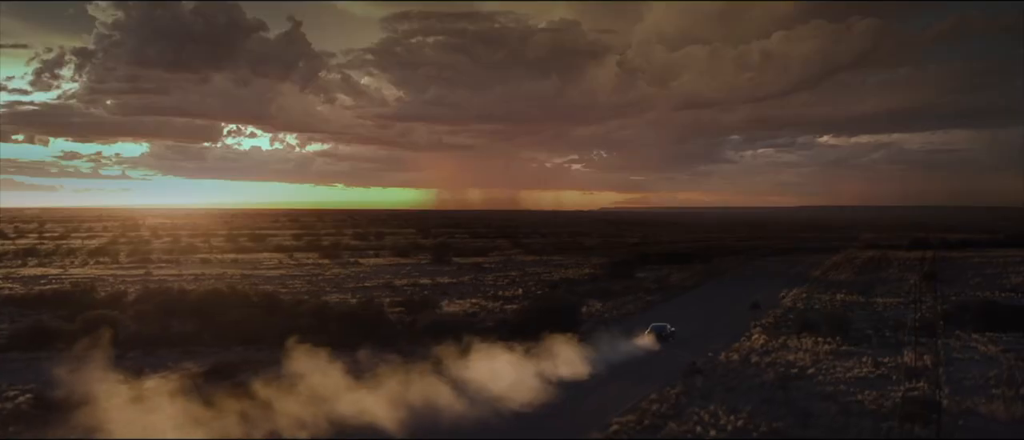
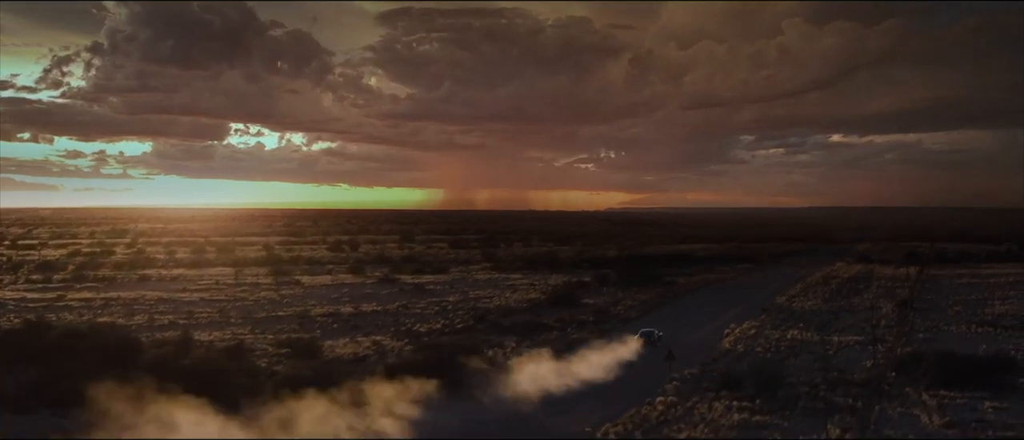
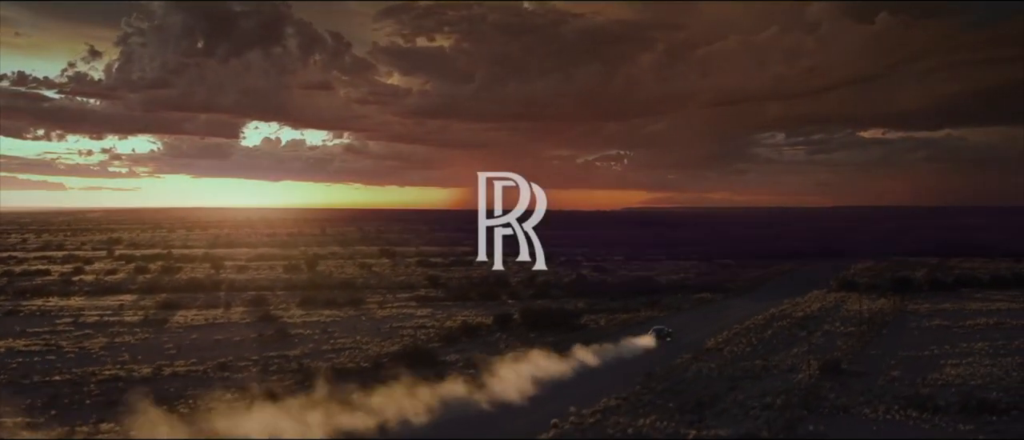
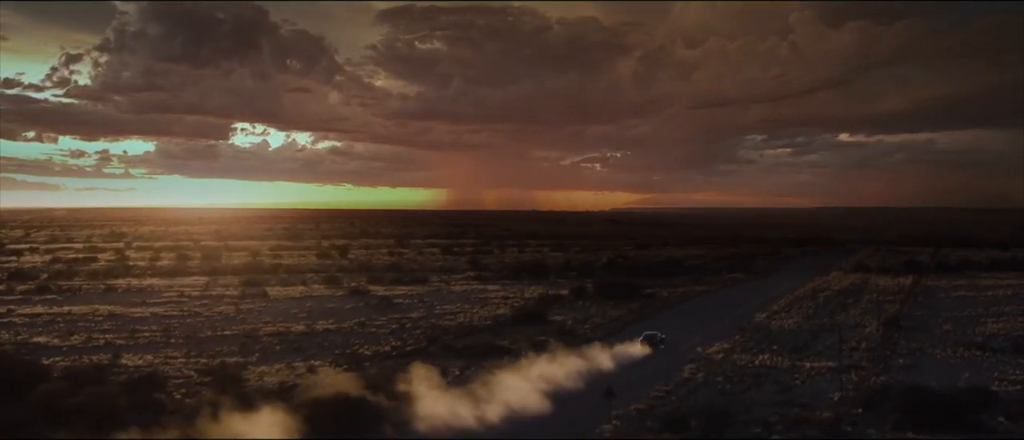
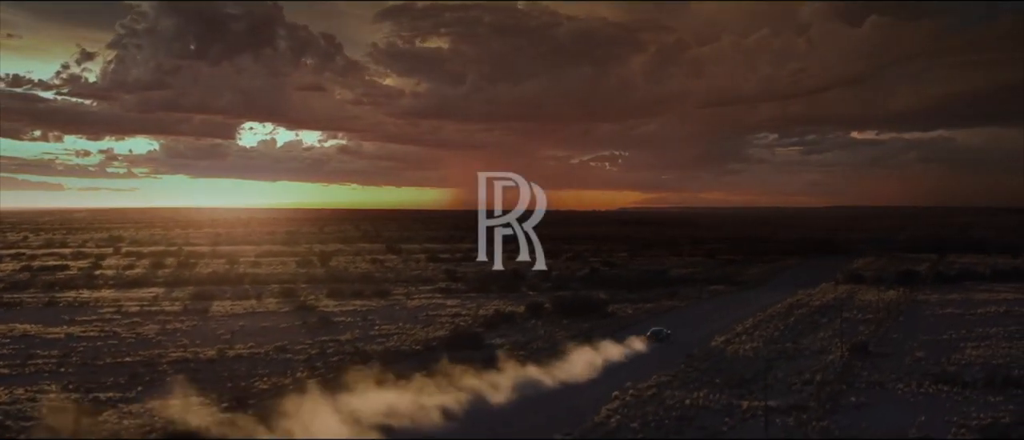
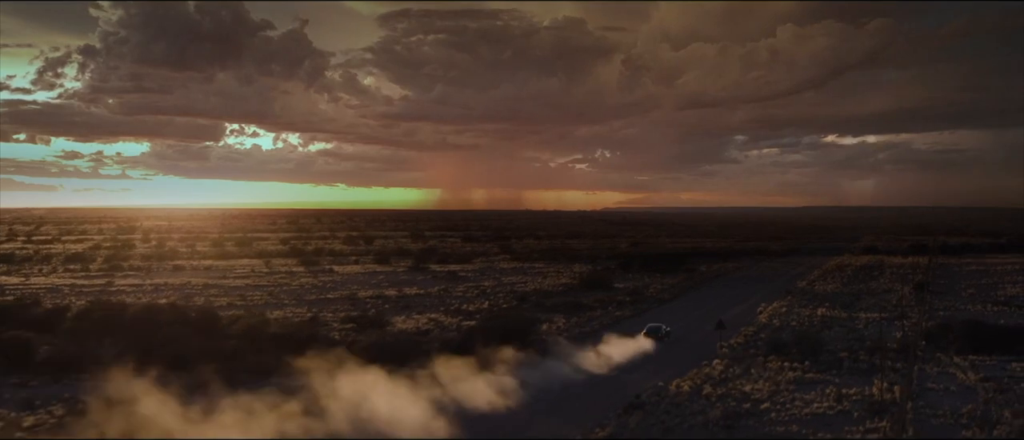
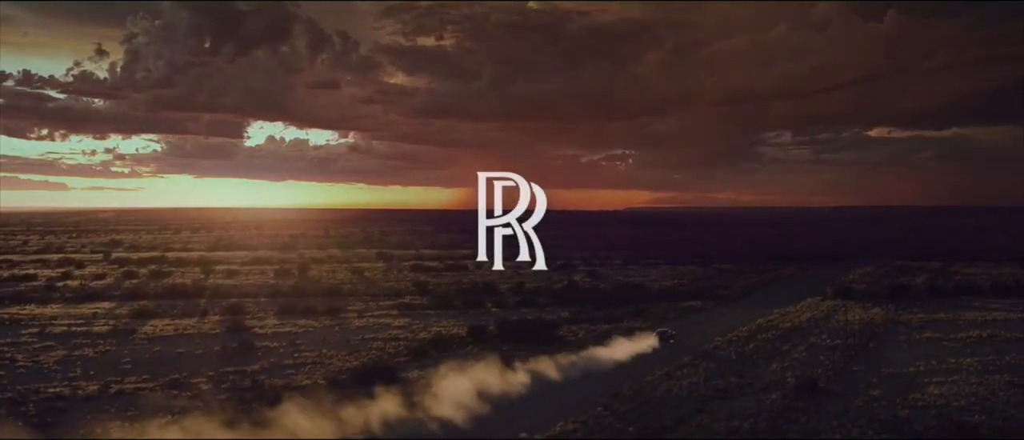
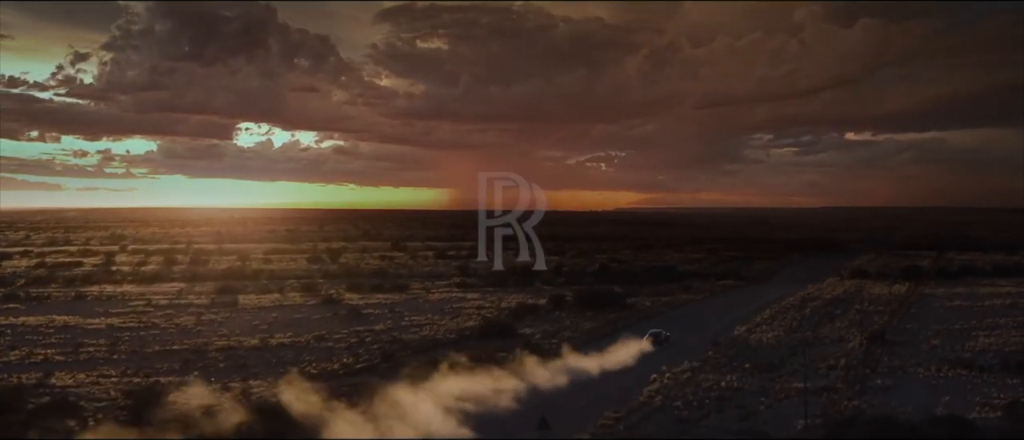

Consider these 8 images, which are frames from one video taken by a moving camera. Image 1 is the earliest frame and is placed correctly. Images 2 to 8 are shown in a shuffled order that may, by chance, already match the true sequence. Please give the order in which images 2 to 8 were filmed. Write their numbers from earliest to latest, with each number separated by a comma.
6, 2, 4, 8, 5, 3, 7
